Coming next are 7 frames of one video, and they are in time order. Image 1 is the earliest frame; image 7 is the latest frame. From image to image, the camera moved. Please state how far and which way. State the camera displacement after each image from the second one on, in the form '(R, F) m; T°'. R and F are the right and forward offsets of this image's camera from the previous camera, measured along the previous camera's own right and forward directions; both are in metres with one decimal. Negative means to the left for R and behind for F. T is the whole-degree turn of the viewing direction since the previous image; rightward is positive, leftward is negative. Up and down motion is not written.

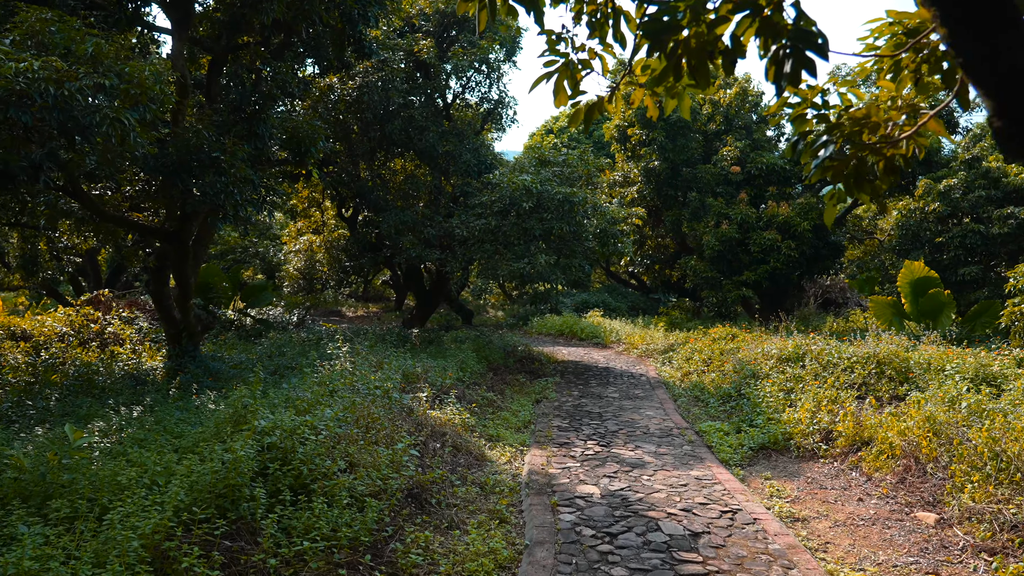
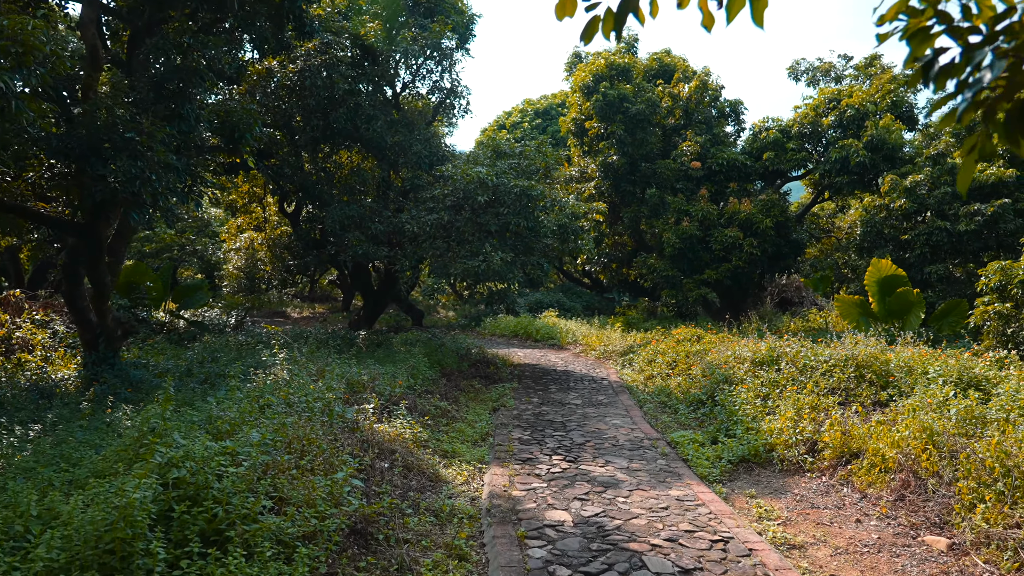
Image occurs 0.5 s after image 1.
(-0.1, +0.7) m; +3°
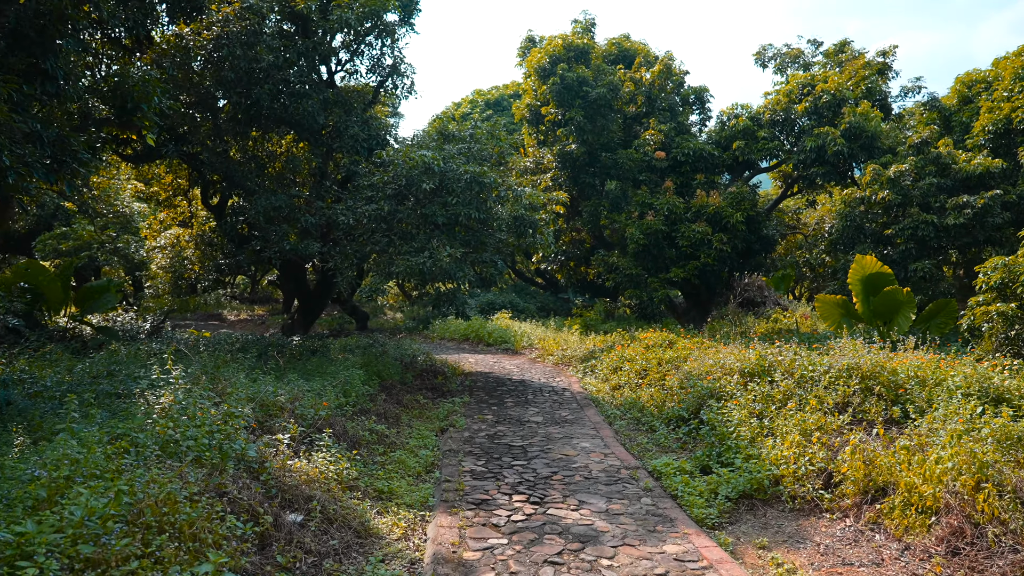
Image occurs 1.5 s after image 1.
(0.0, +1.2) m; +3°
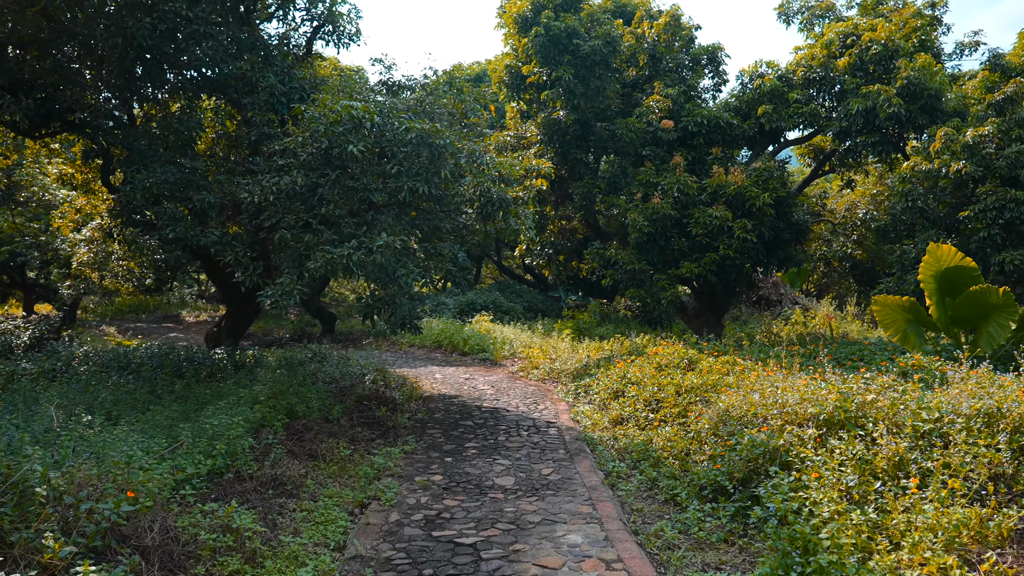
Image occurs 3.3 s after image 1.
(+0.2, +2.5) m; 0°
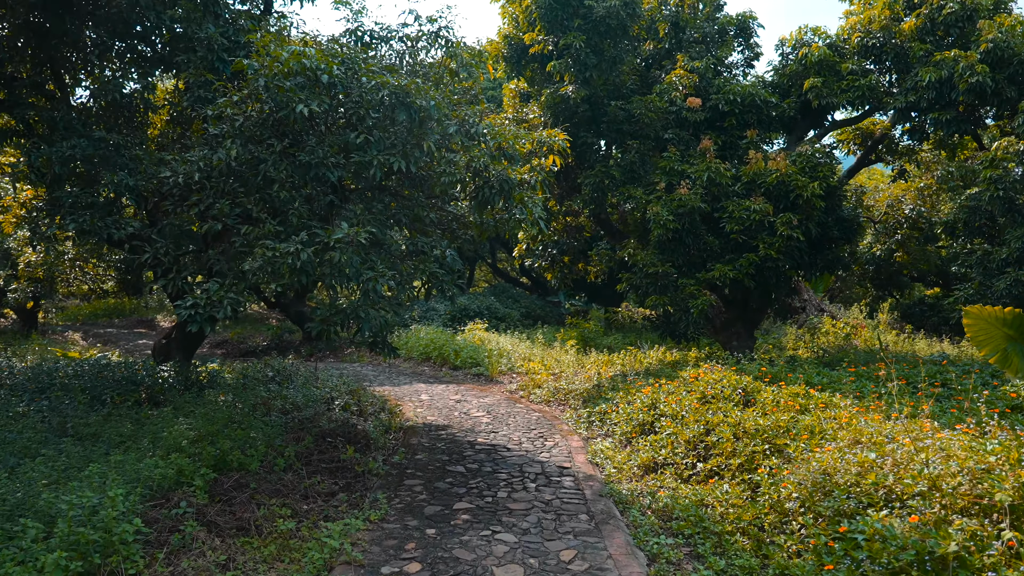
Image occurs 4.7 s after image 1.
(-0.1, +1.7) m; 0°
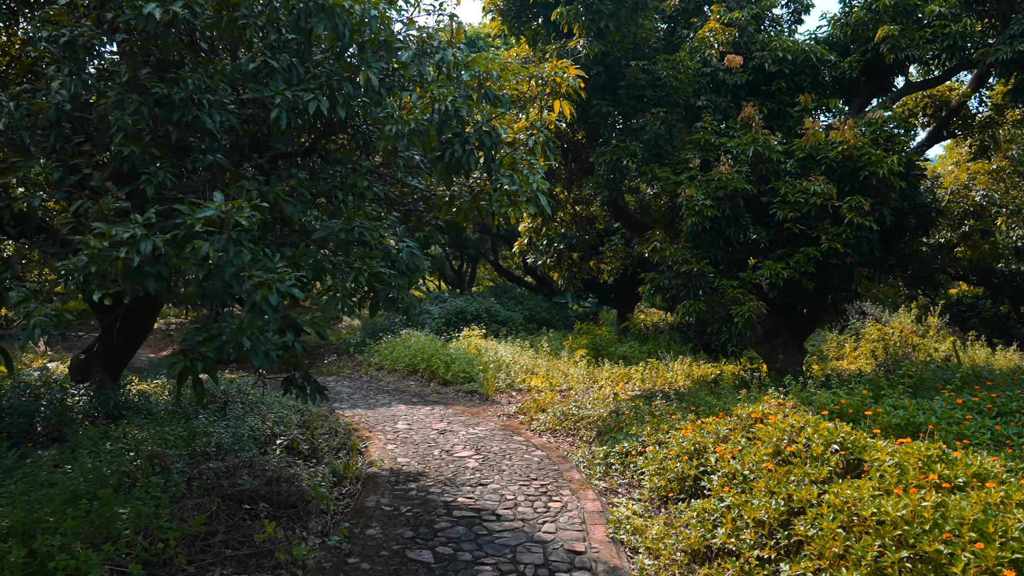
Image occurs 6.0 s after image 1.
(+0.1, +1.8) m; 0°
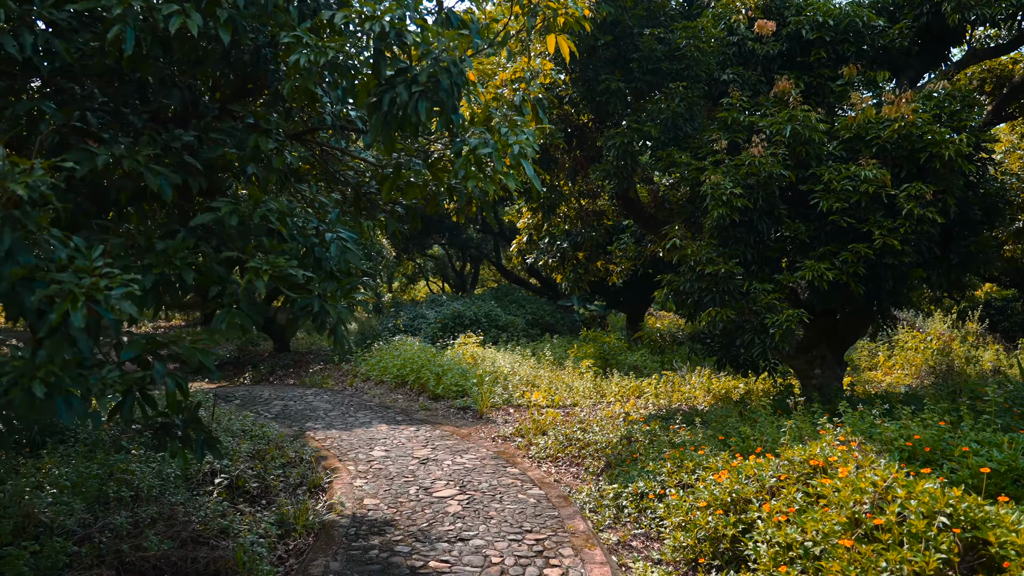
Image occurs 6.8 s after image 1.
(+0.1, +1.1) m; 0°
